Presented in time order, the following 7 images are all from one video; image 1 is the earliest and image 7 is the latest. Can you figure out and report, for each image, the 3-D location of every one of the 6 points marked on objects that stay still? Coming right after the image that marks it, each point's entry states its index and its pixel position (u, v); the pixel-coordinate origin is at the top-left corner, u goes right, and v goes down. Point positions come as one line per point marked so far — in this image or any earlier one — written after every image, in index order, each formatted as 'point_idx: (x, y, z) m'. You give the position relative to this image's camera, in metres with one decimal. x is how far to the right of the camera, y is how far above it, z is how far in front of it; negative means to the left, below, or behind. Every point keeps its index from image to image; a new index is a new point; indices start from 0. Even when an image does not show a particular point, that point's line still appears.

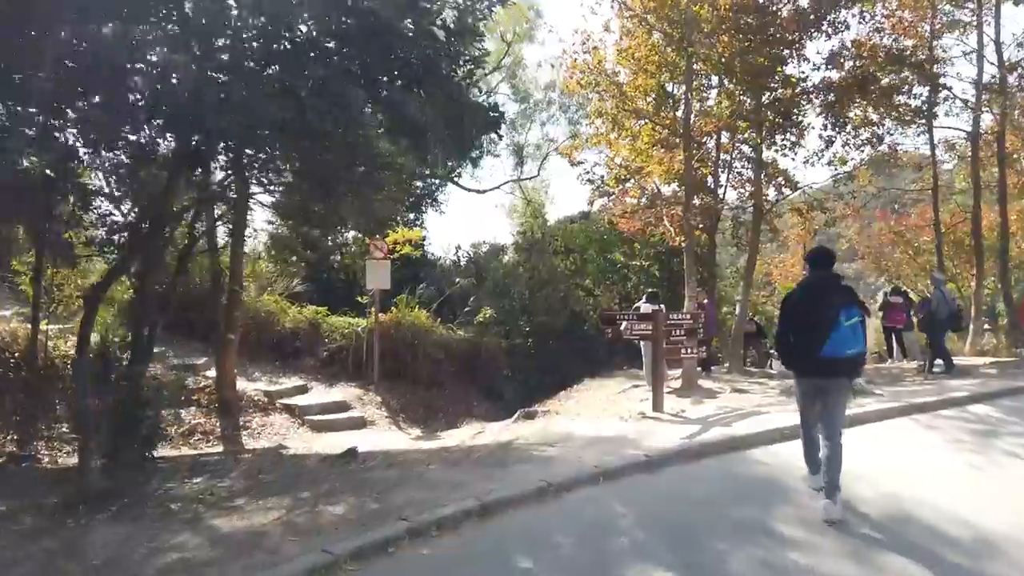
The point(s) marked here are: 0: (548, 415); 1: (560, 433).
0: (+0.5, -1.9, +11.4) m
1: (+0.6, -1.8, +9.4) m
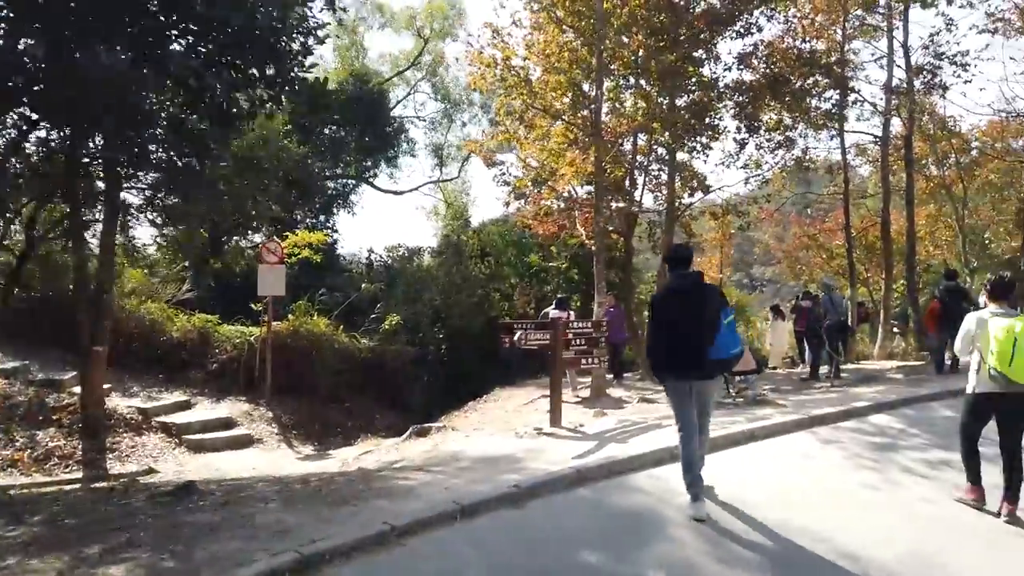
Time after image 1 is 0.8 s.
0: (-1.0, -2.0, +10.6) m
1: (-0.8, -1.9, +8.7) m
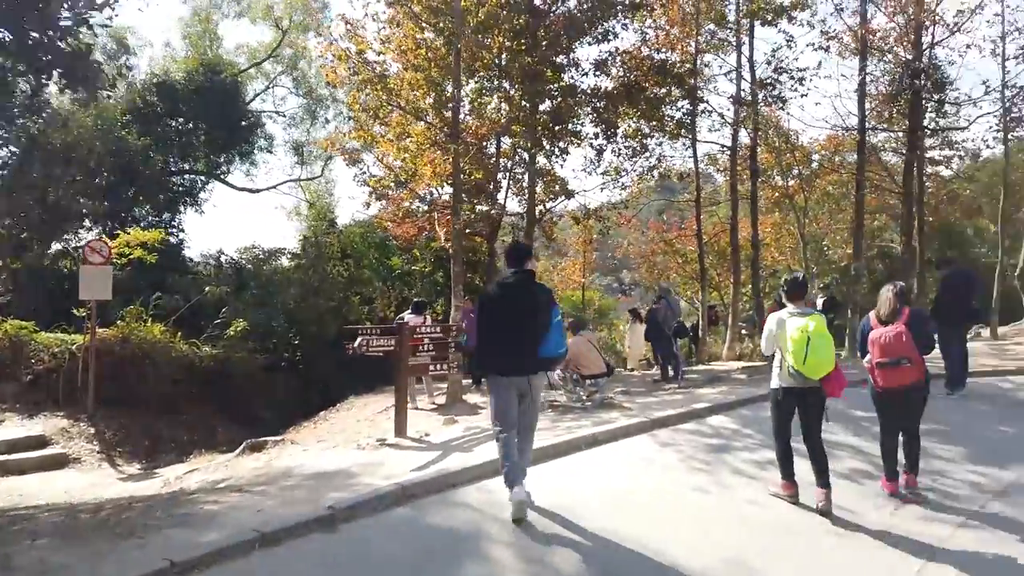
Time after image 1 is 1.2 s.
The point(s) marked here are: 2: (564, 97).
0: (-3.0, -2.1, +9.9) m
1: (-2.5, -1.9, +8.1) m
2: (+1.1, +4.0, +15.8) m
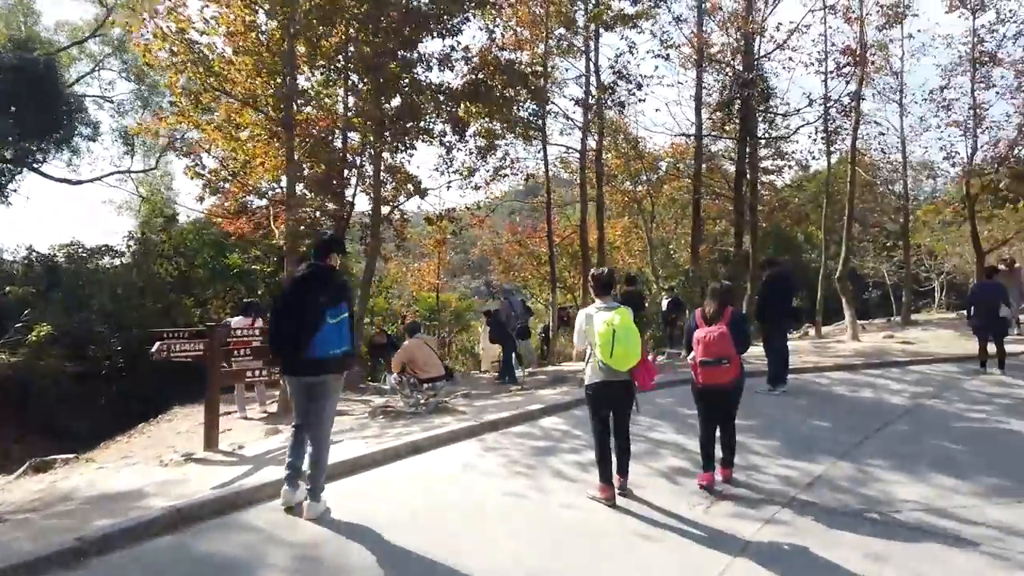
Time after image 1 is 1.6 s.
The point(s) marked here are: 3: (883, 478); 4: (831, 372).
0: (-5.1, -2.0, +8.8) m
1: (-4.3, -1.9, +7.1) m
2: (-2.0, +4.0, +15.3) m
3: (+3.6, -1.8, +7.3) m
4: (+5.5, -1.5, +13.2) m
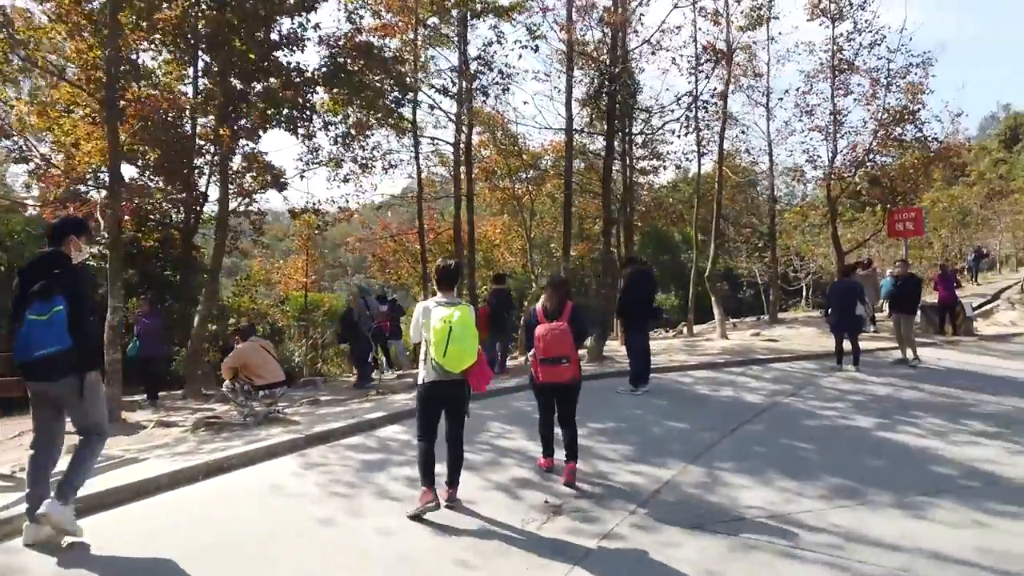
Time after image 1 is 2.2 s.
0: (-6.8, -2.0, +7.3) m
1: (-5.7, -1.9, +5.7) m
2: (-4.6, +4.0, +14.2) m
3: (+2.0, -1.8, +7.0) m
4: (+3.2, -1.4, +13.1) m
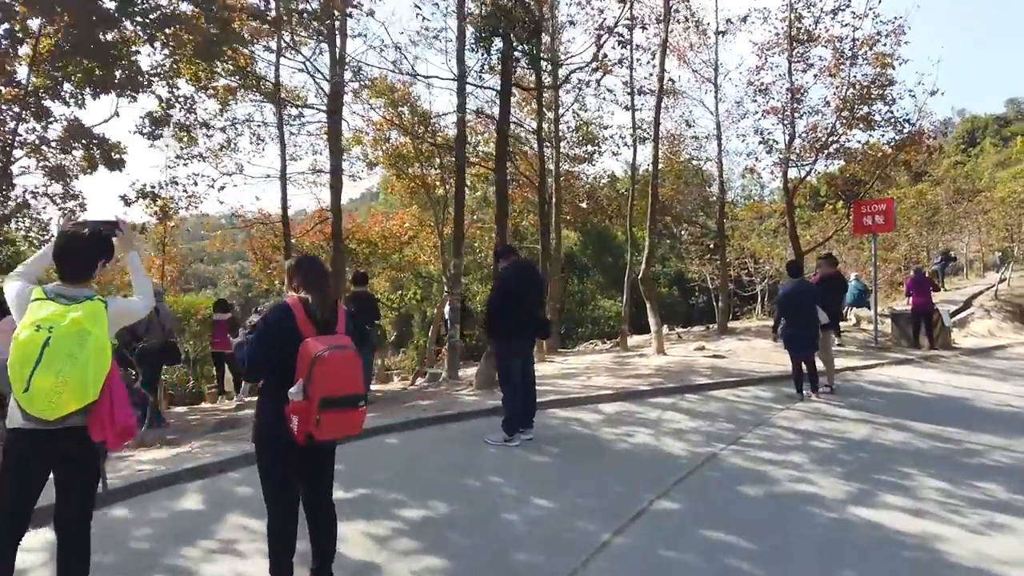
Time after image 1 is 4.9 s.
0: (-8.4, -2.0, +3.6) m
1: (-7.2, -1.9, +2.0) m
2: (-6.5, +4.0, +10.6) m
3: (+0.5, -1.8, +3.7) m
4: (+1.3, -1.5, +9.8) m
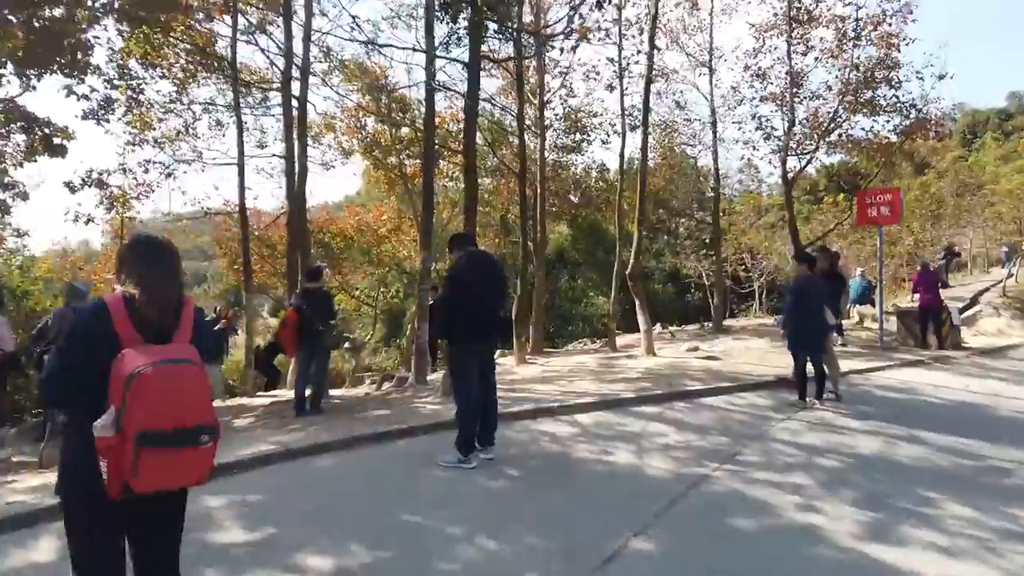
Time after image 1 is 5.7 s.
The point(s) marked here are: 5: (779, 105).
0: (-8.7, -2.0, +2.5) m
1: (-7.6, -1.8, +0.9) m
2: (-6.9, +4.0, +9.5) m
3: (+0.1, -1.8, +2.7) m
4: (+0.9, -1.4, +8.8) m
5: (+6.3, +4.3, +17.8) m
